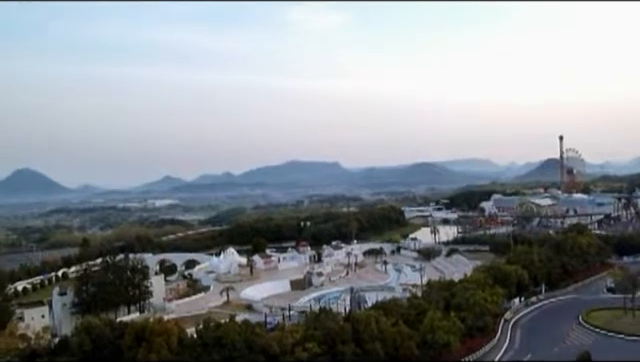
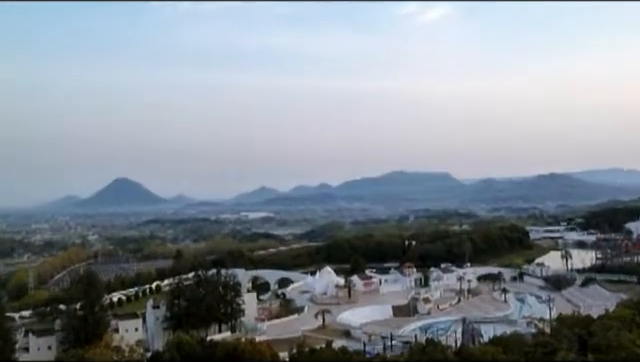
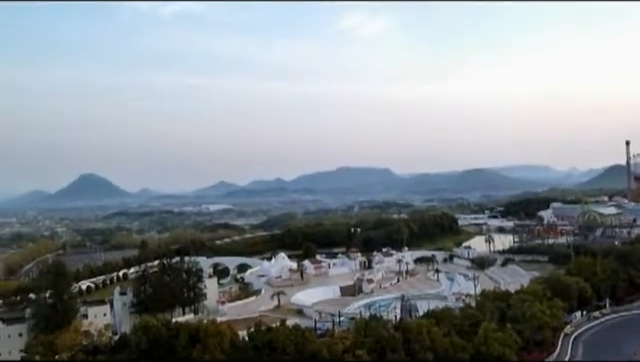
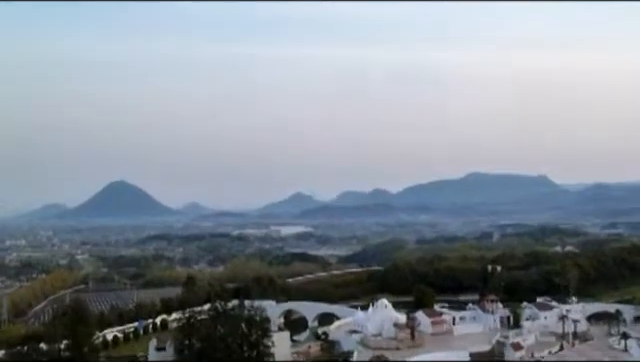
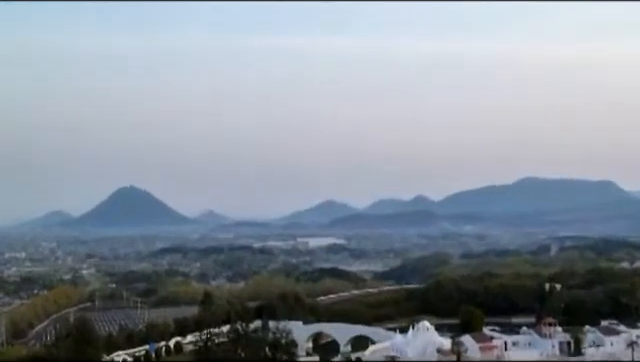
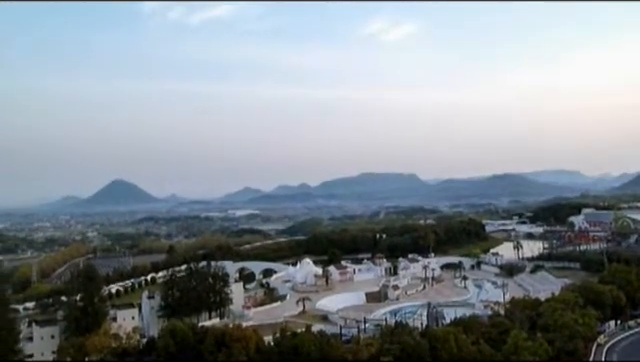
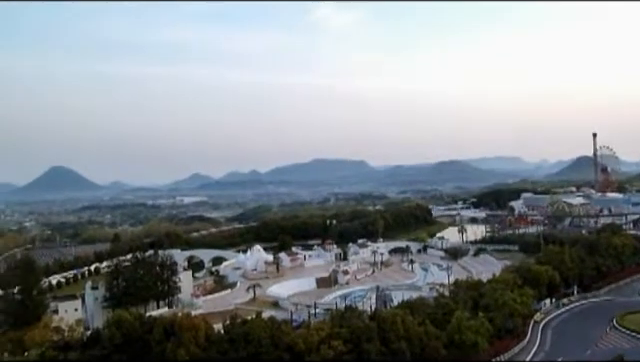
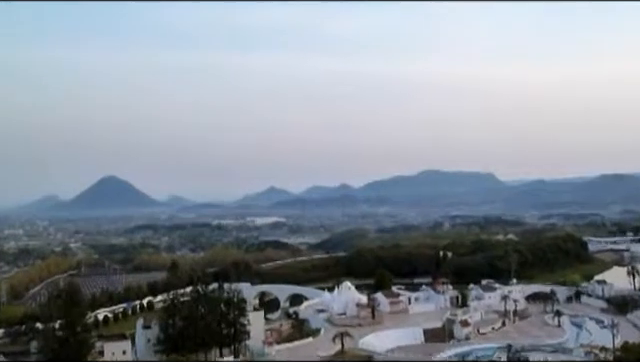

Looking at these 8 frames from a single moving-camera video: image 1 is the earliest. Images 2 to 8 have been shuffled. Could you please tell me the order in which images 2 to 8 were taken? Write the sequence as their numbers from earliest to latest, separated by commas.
7, 3, 6, 2, 8, 4, 5
